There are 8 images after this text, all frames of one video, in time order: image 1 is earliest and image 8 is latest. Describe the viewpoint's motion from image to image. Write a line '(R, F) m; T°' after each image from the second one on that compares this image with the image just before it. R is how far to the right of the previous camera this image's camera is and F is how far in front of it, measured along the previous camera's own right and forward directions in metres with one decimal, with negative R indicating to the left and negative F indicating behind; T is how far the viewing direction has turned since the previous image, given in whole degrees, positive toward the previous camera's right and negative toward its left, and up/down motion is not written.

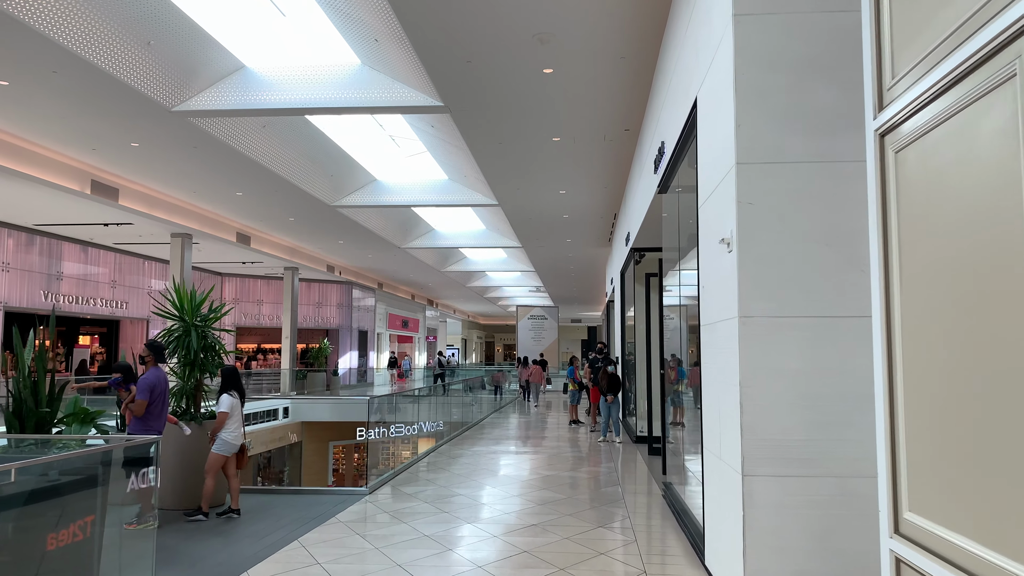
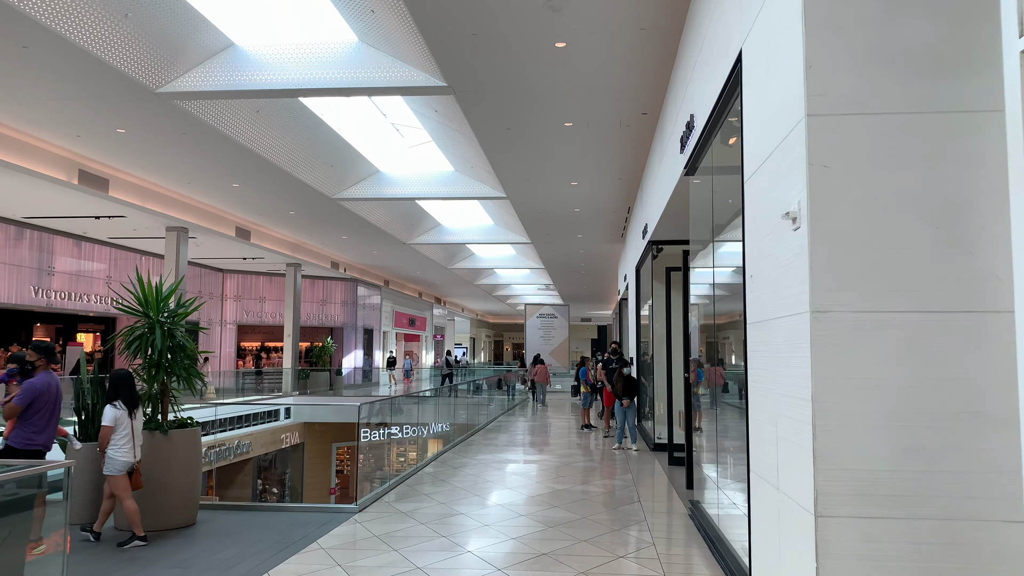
(0.0, +0.6) m; -1°
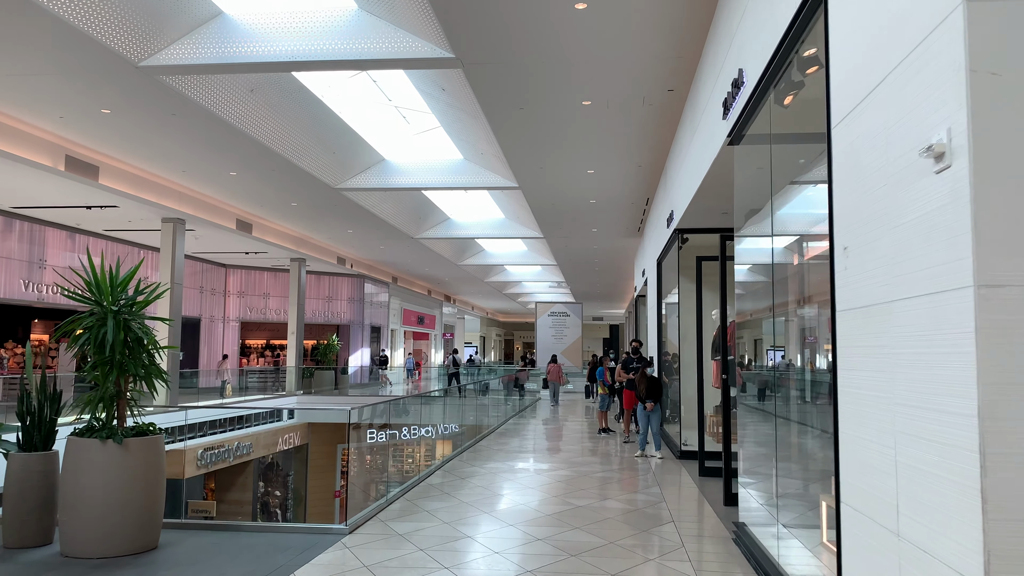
(0.0, +0.7) m; -1°
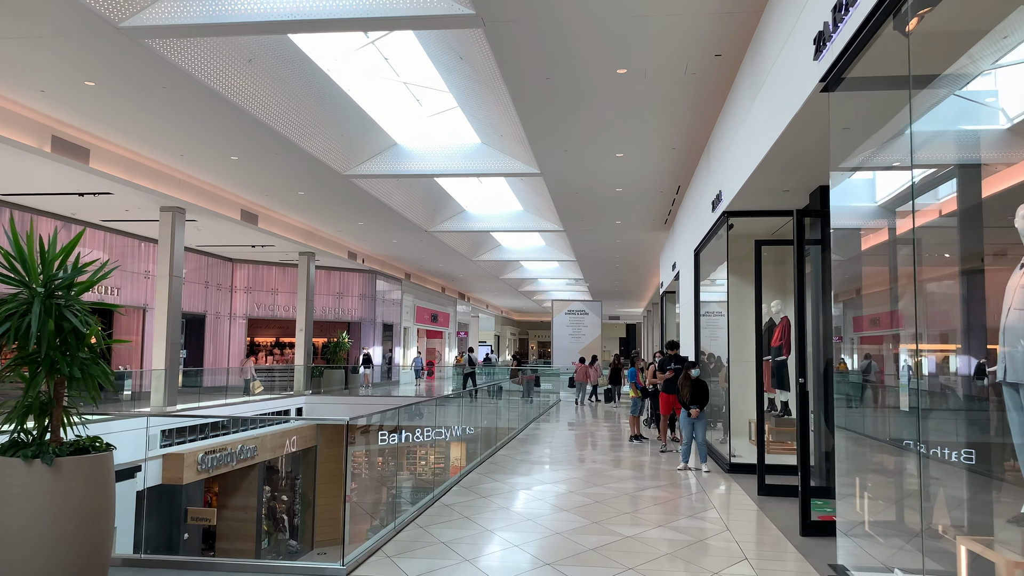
(-0.1, +0.9) m; -1°
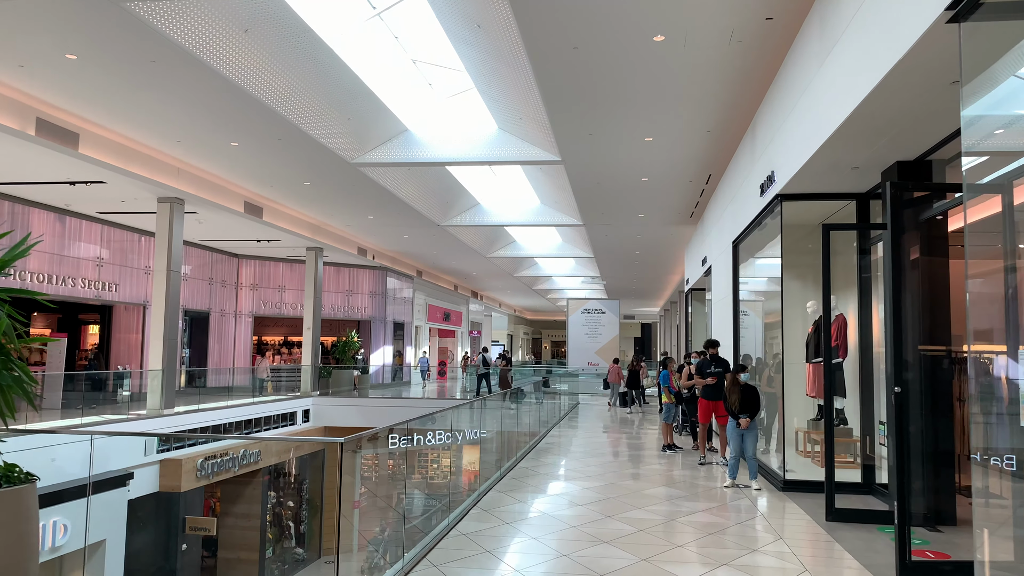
(-0.1, +0.8) m; -1°
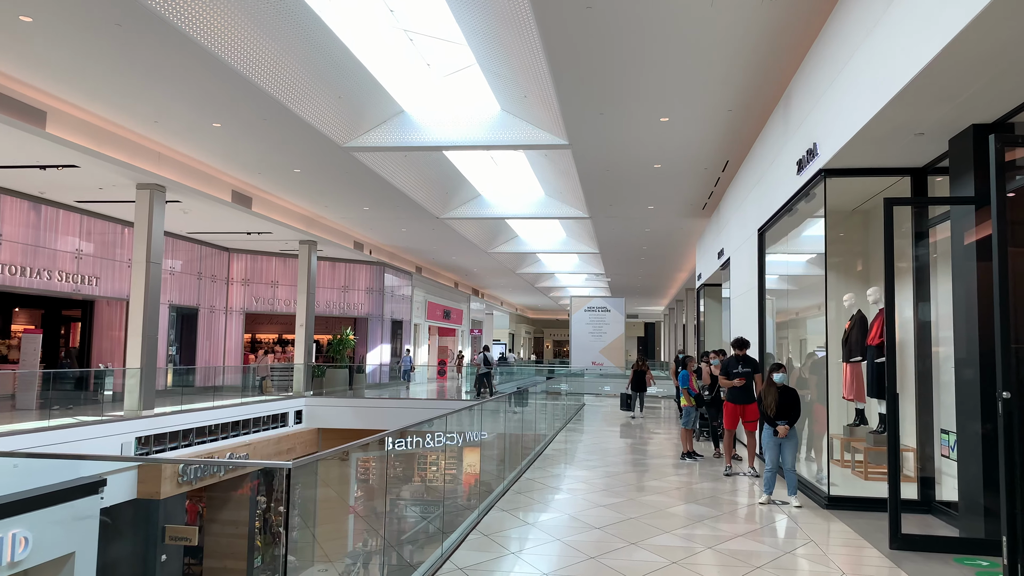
(0.0, +0.8) m; 0°
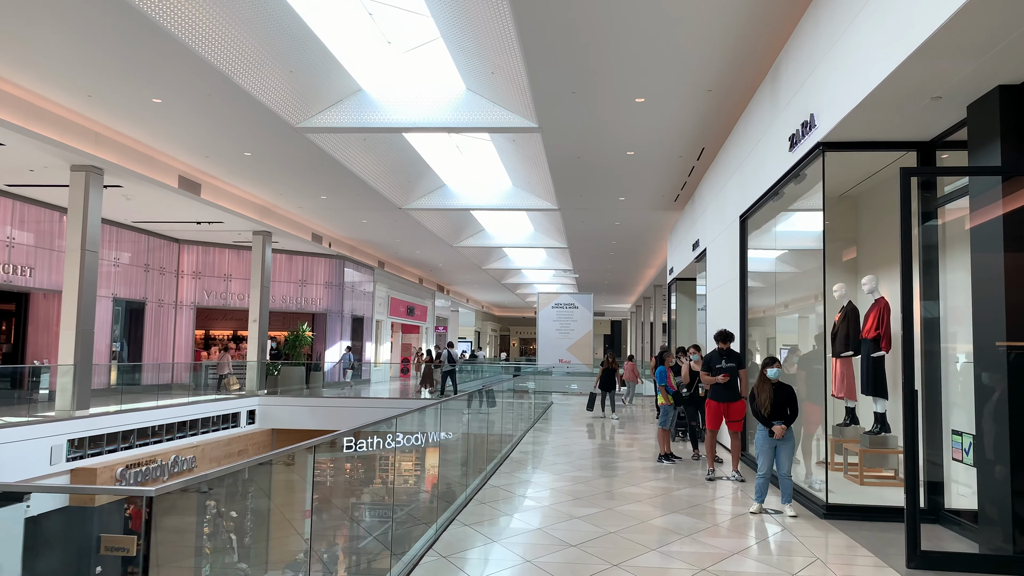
(0.0, +0.6) m; +2°
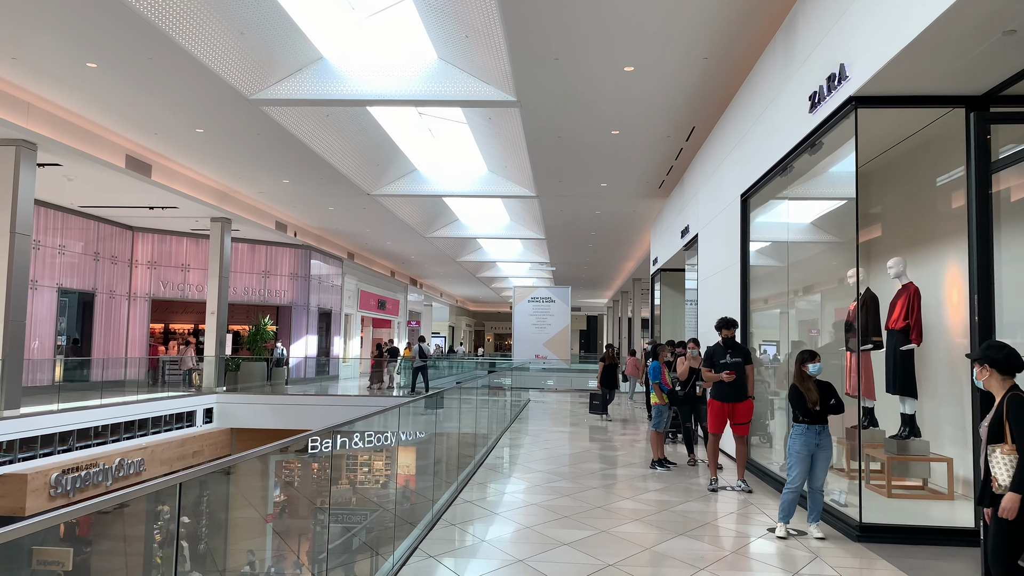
(0.0, +0.8) m; +2°
